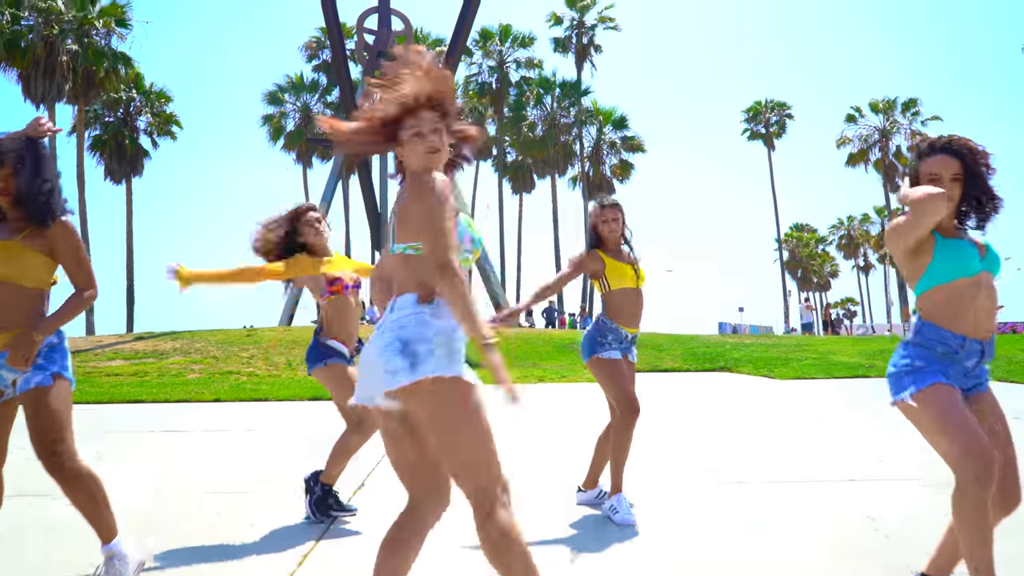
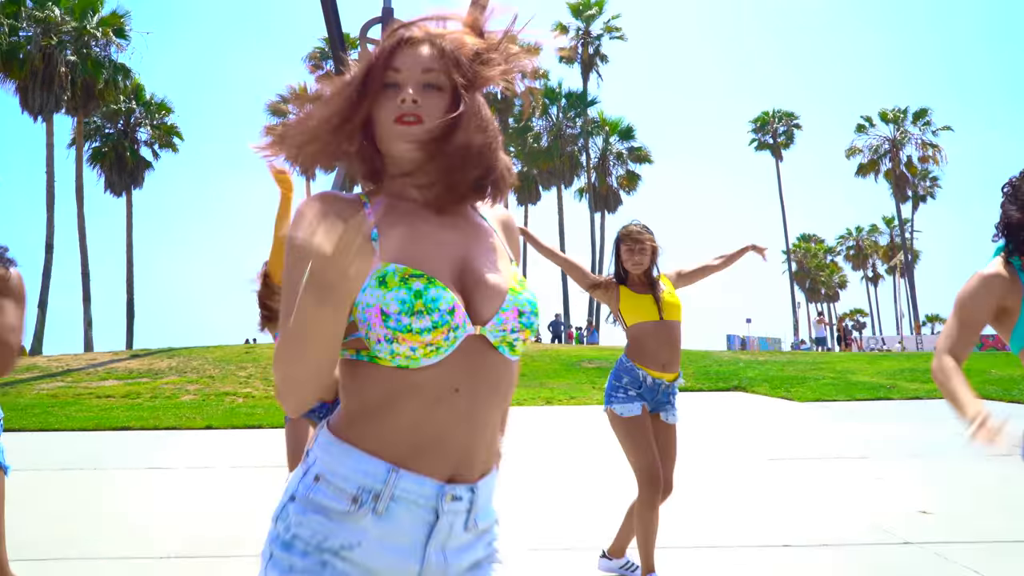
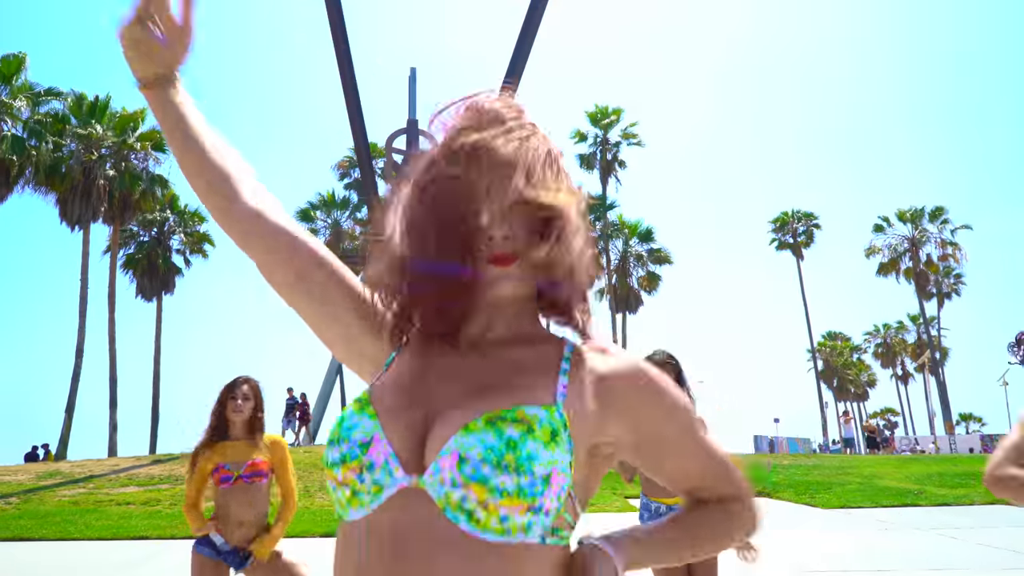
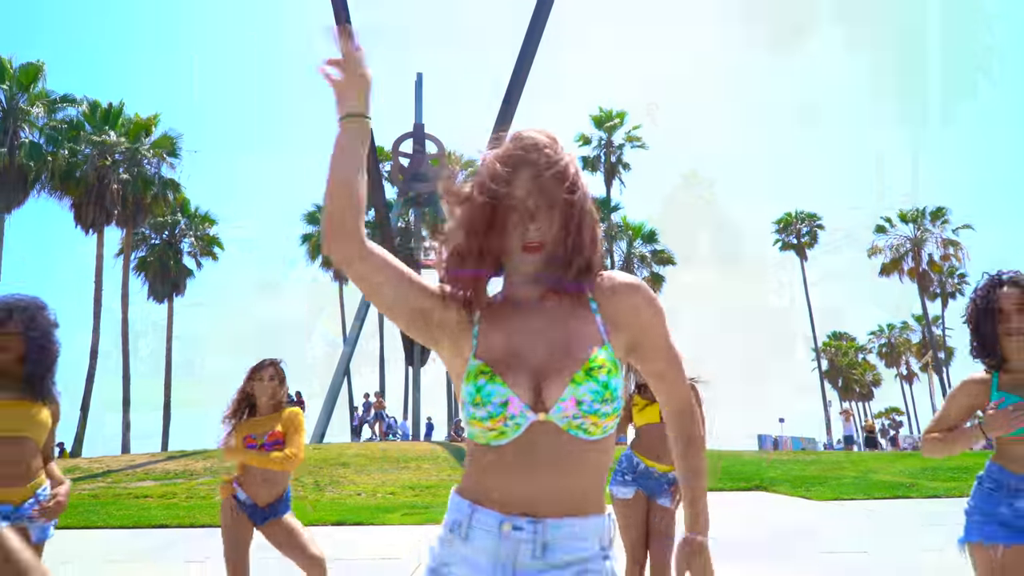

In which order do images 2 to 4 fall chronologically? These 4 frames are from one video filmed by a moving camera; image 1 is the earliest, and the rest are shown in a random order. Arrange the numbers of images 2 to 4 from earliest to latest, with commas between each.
2, 3, 4
